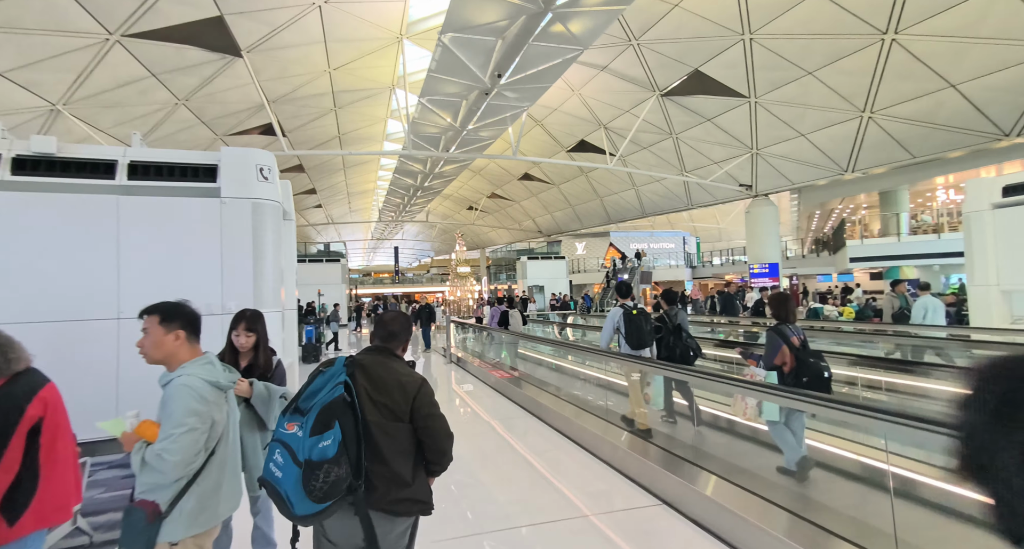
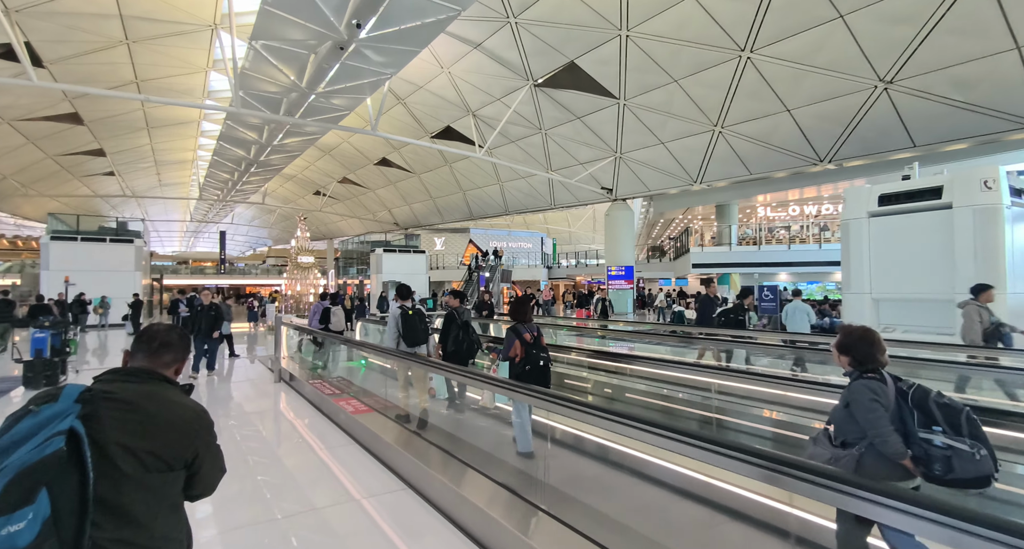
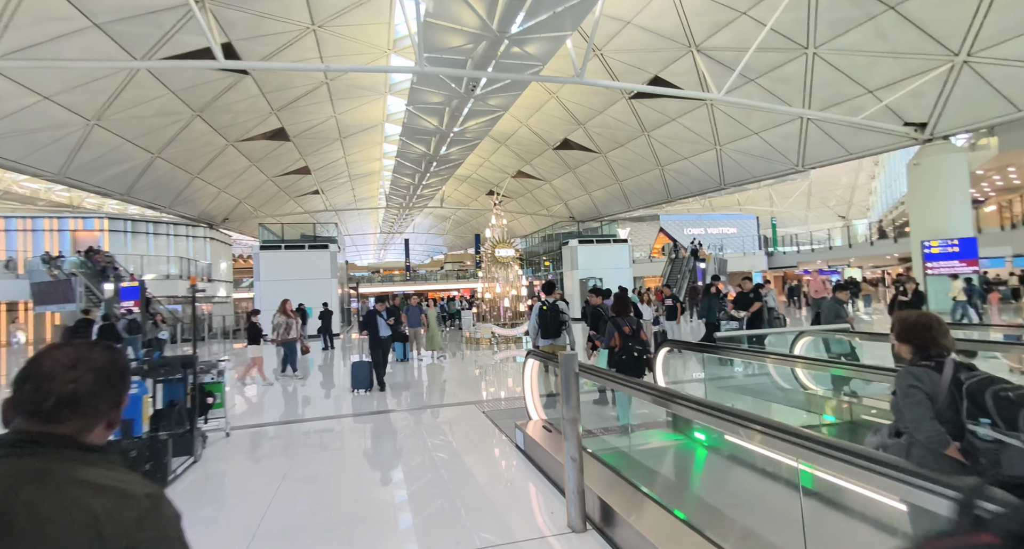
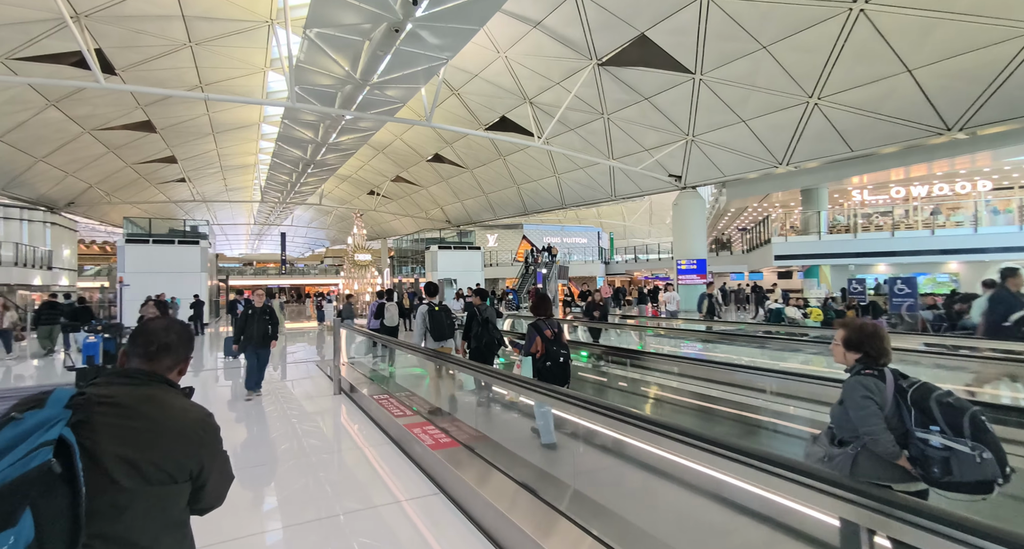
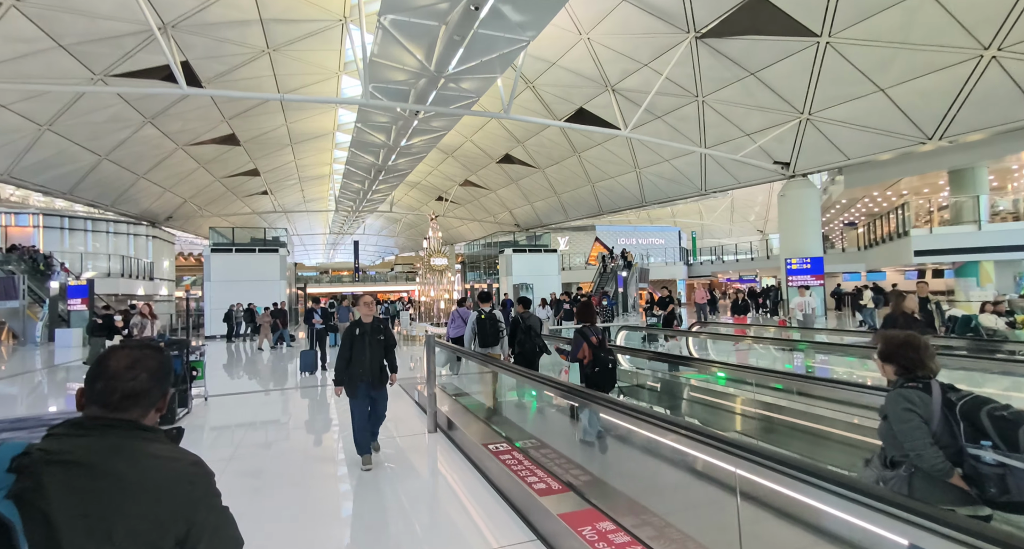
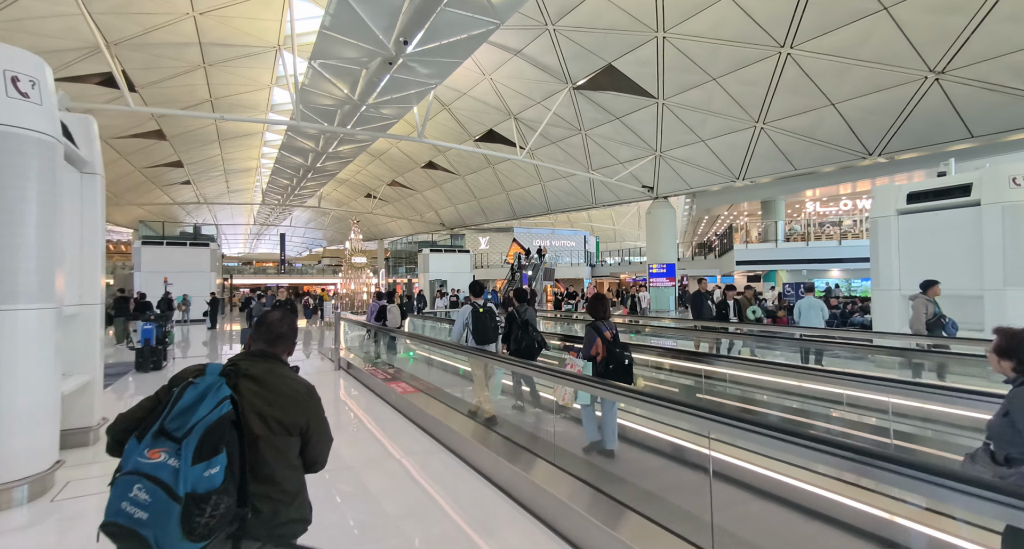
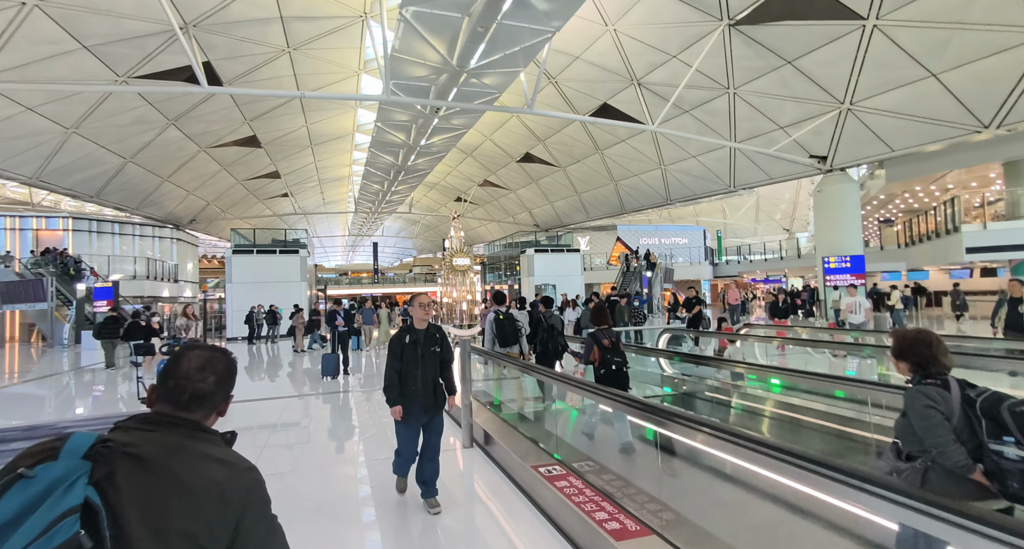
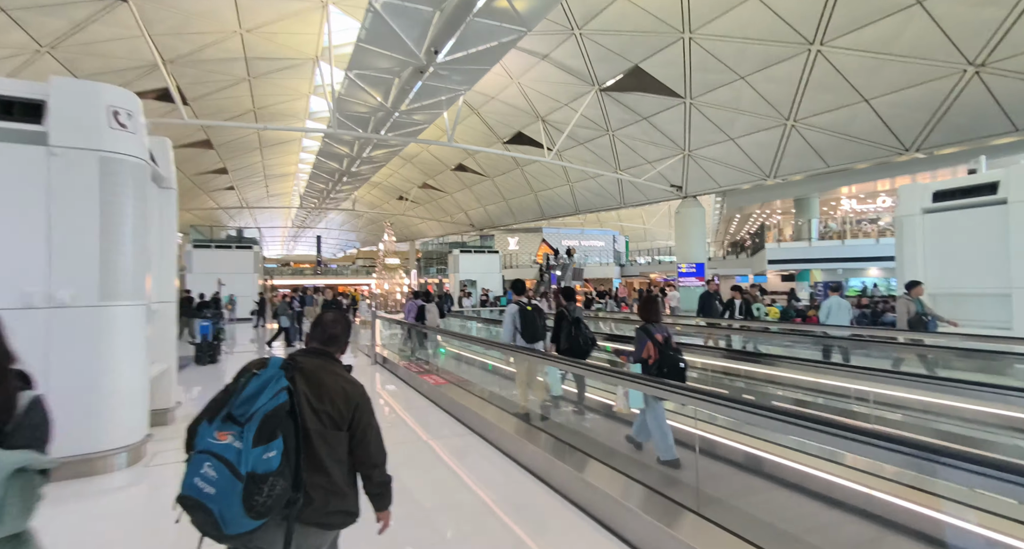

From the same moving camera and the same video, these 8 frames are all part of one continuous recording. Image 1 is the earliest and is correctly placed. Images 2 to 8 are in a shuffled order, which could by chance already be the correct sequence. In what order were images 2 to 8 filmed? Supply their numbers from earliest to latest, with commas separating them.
8, 6, 2, 4, 5, 7, 3
